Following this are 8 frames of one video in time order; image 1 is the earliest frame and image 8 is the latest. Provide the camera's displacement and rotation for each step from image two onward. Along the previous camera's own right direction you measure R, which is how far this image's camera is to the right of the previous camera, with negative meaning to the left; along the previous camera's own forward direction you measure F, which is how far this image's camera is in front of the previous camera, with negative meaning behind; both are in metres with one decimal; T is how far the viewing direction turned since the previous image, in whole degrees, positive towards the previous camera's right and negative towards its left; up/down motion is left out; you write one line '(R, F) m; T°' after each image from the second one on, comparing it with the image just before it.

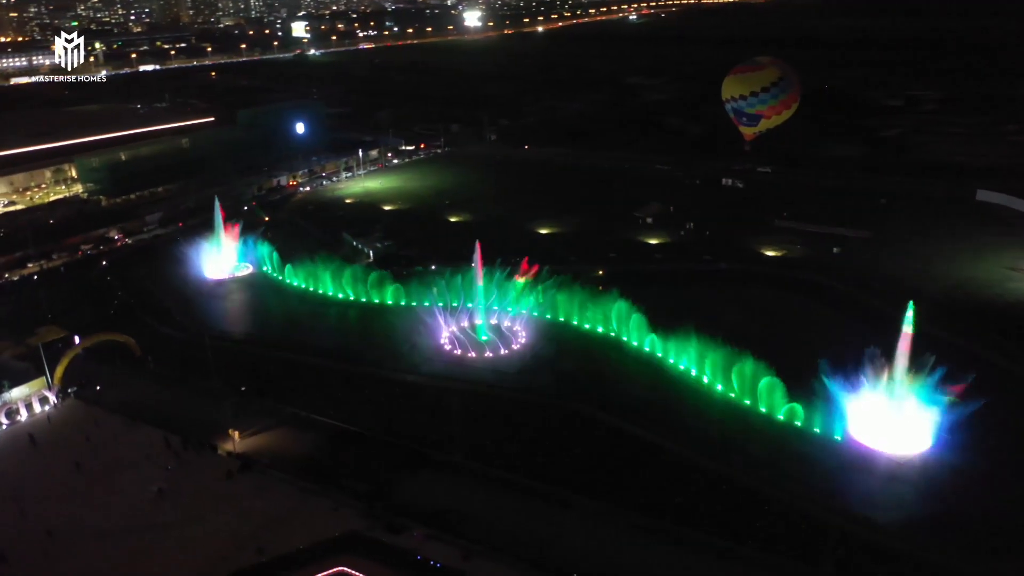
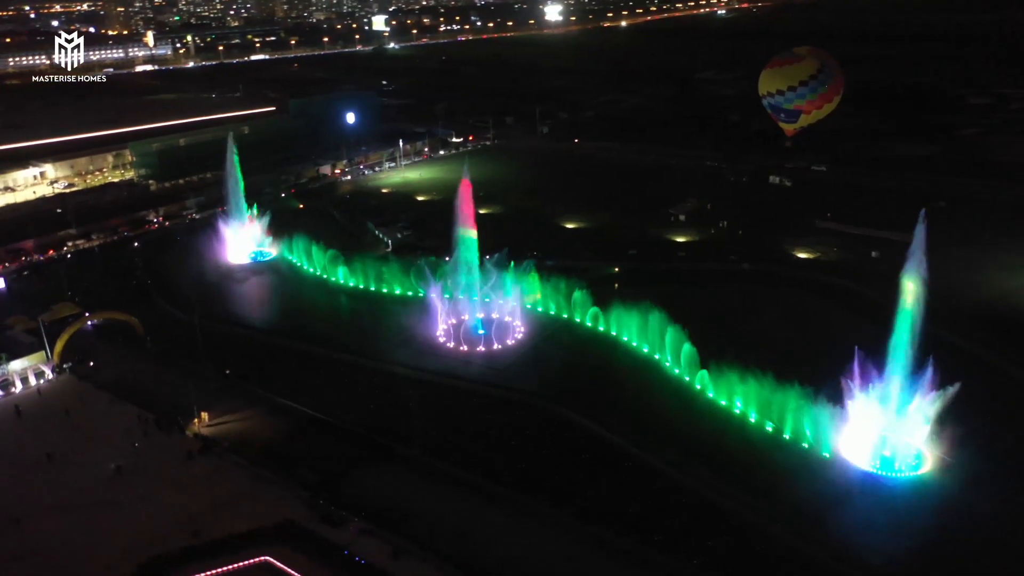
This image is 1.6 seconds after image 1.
(+1.2, +0.4) m; -5°
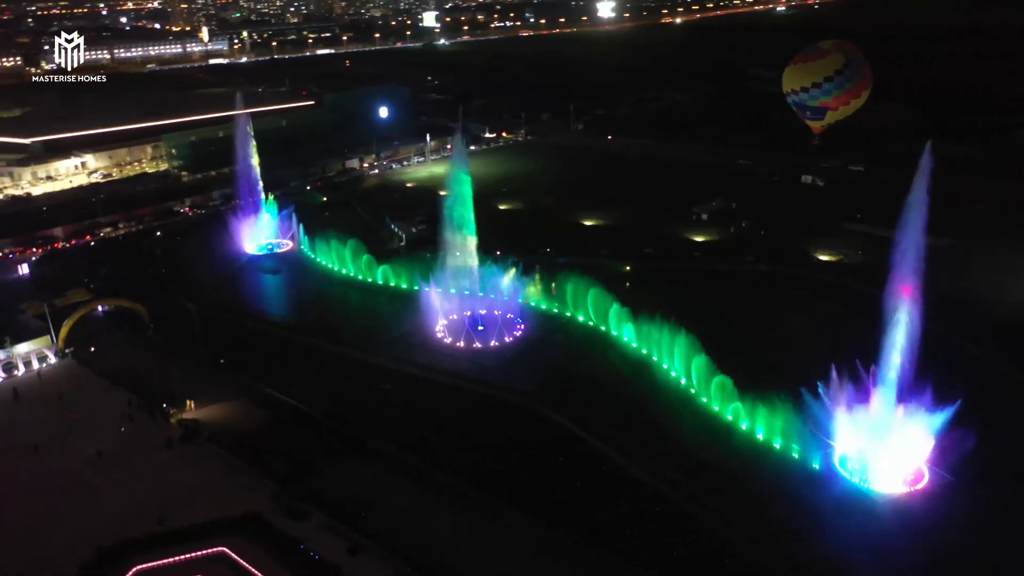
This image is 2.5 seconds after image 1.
(+0.7, +0.2) m; -3°
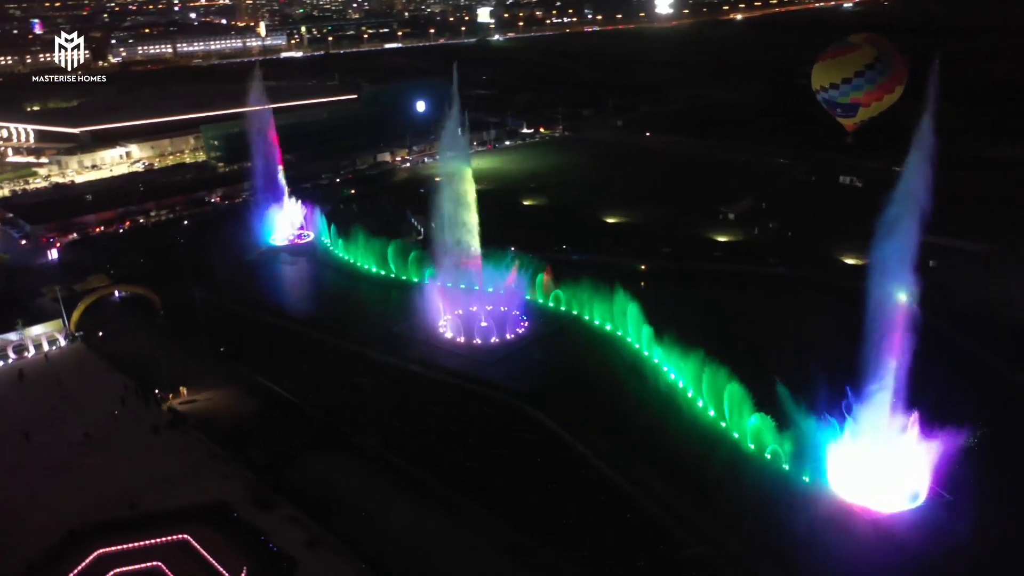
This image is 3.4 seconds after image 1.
(+0.7, +0.2) m; -4°
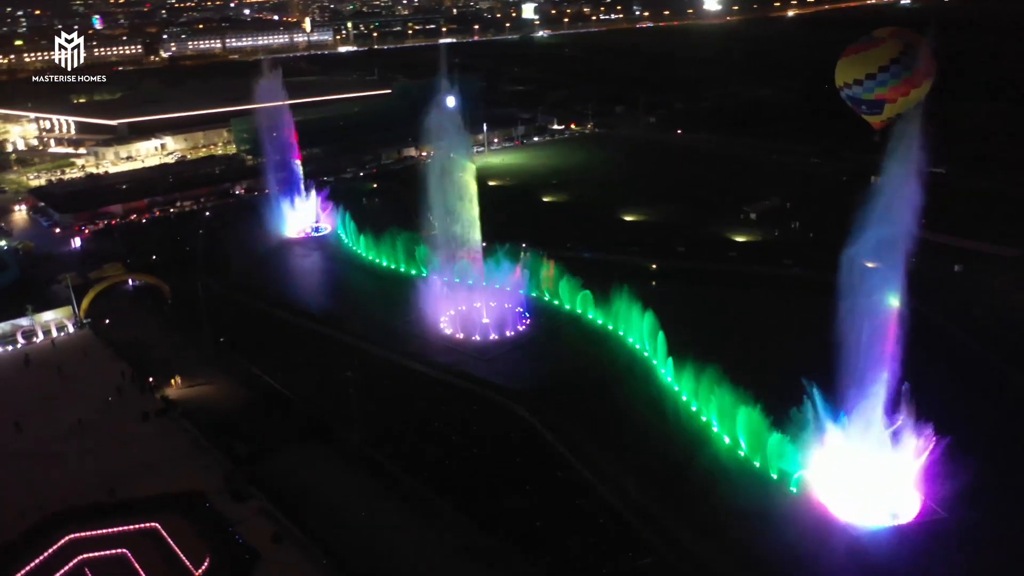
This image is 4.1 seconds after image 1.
(+0.6, +0.2) m; -3°
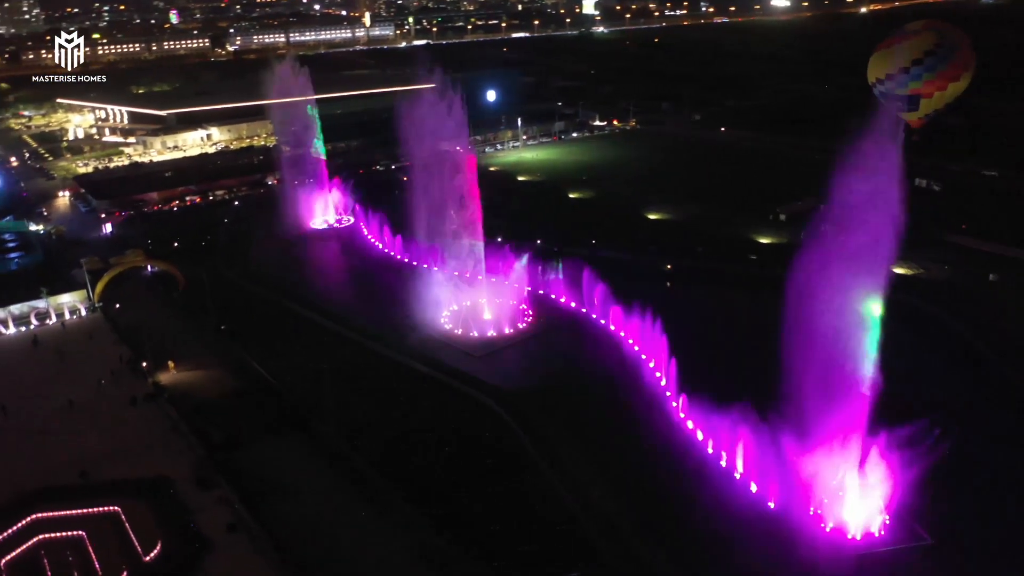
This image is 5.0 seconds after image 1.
(+0.8, +0.2) m; -4°
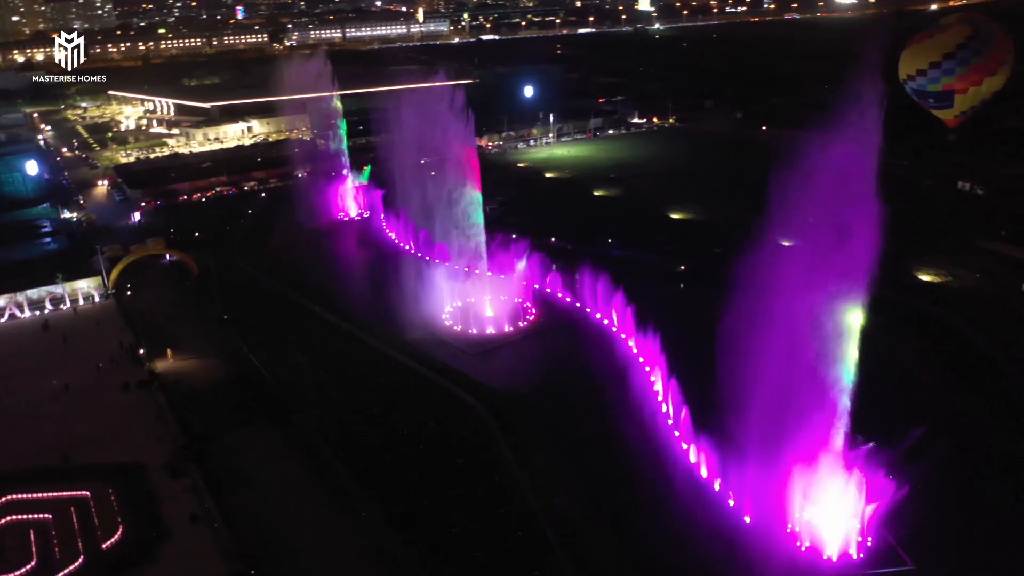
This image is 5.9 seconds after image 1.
(+0.7, +0.2) m; -4°
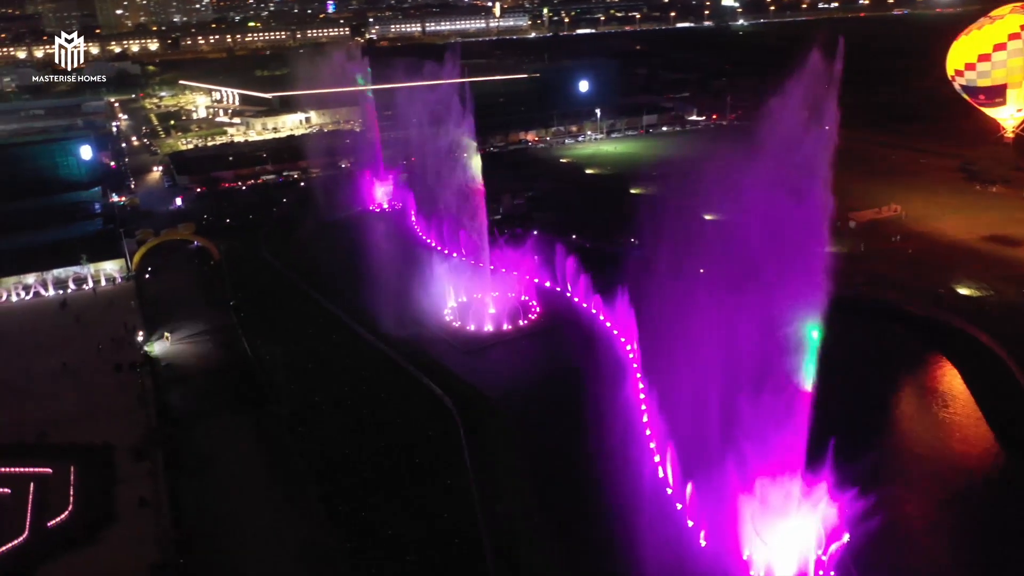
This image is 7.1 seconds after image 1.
(+1.0, +0.3) m; -6°
